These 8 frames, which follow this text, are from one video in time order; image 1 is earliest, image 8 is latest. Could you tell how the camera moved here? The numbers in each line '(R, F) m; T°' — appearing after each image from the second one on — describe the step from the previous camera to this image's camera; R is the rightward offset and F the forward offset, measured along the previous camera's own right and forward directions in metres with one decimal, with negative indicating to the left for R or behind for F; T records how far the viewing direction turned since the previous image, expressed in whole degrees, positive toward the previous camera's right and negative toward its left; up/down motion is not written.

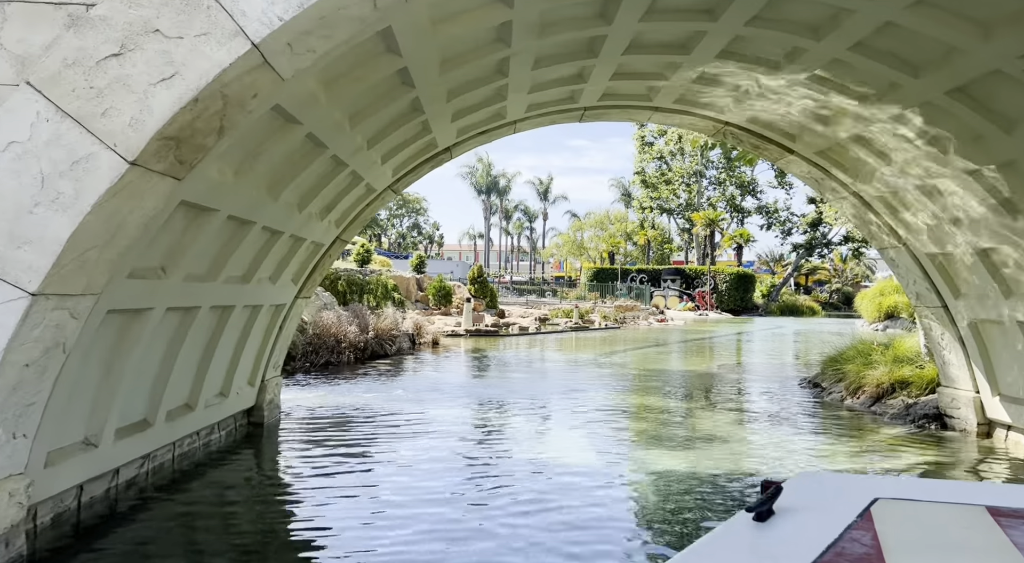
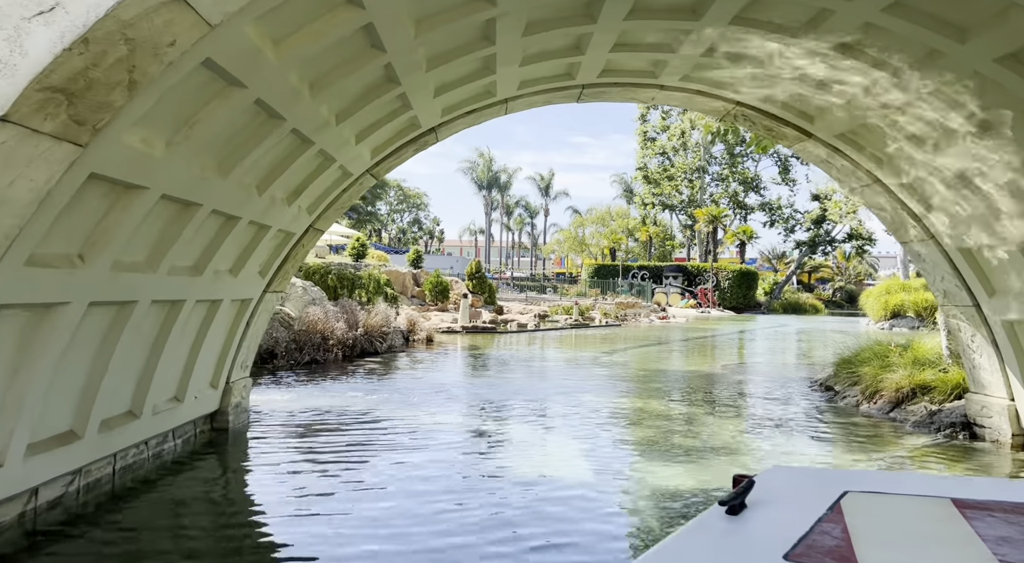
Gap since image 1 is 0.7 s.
(+0.1, +0.7) m; 0°
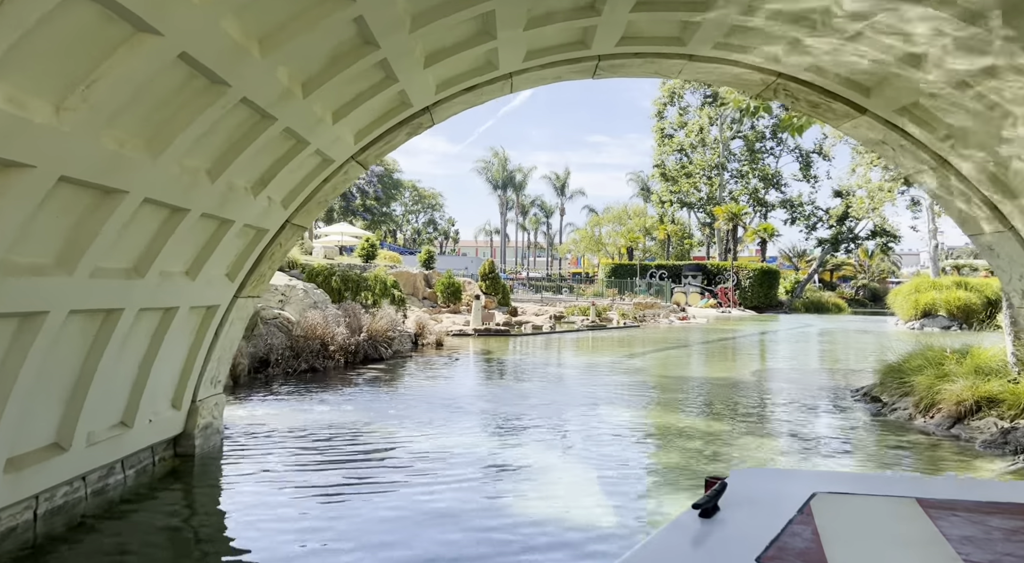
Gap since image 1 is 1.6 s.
(+0.1, +1.0) m; -1°
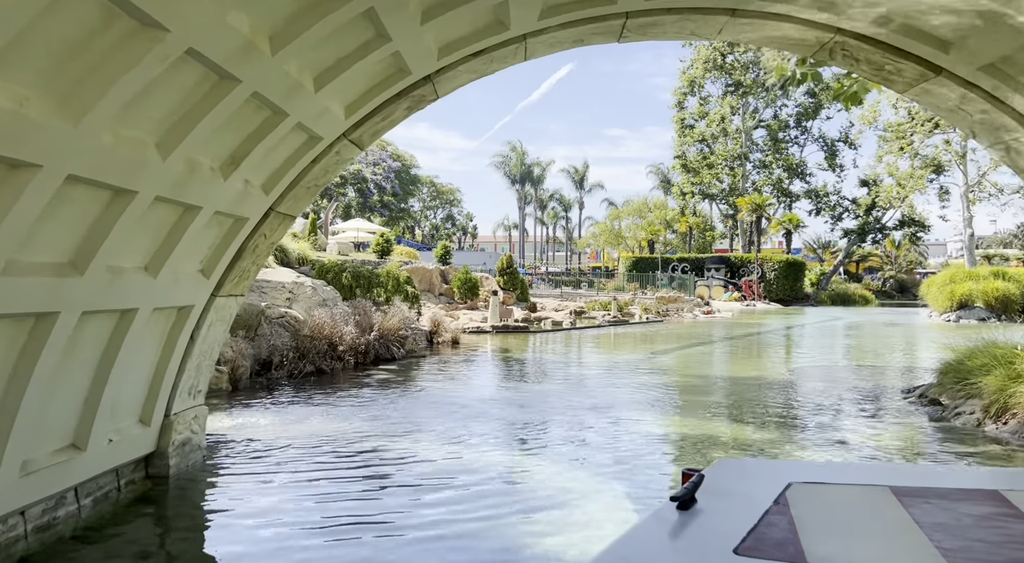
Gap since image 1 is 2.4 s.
(0.0, +0.9) m; -1°
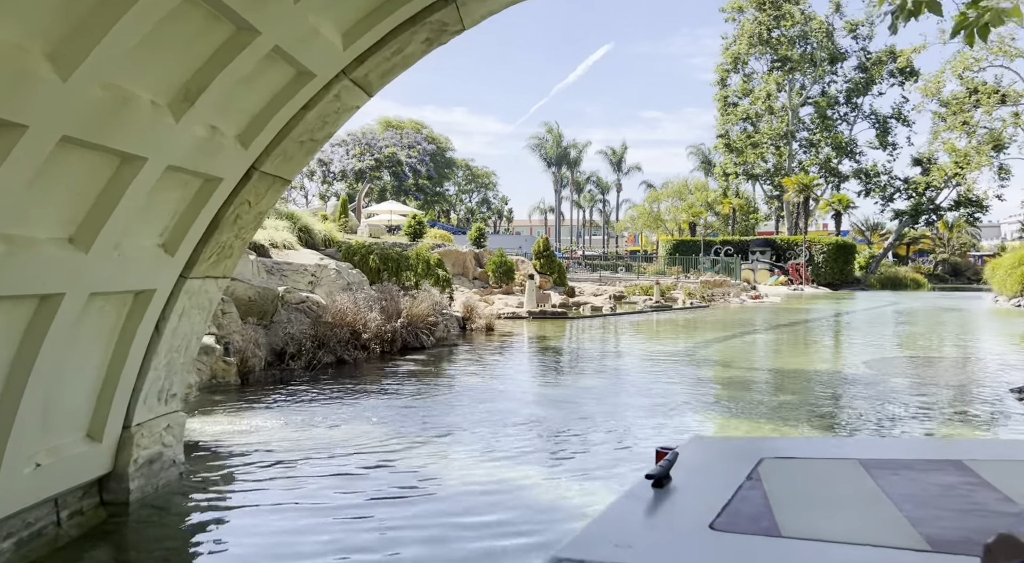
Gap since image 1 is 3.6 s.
(-0.1, +1.3) m; -3°
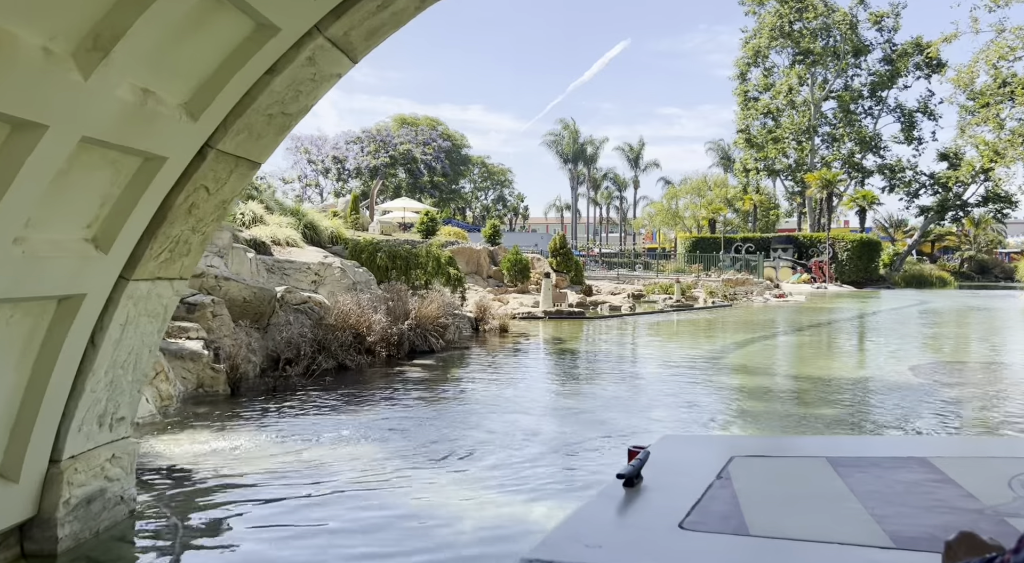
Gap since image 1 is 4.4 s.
(0.0, +0.9) m; -1°
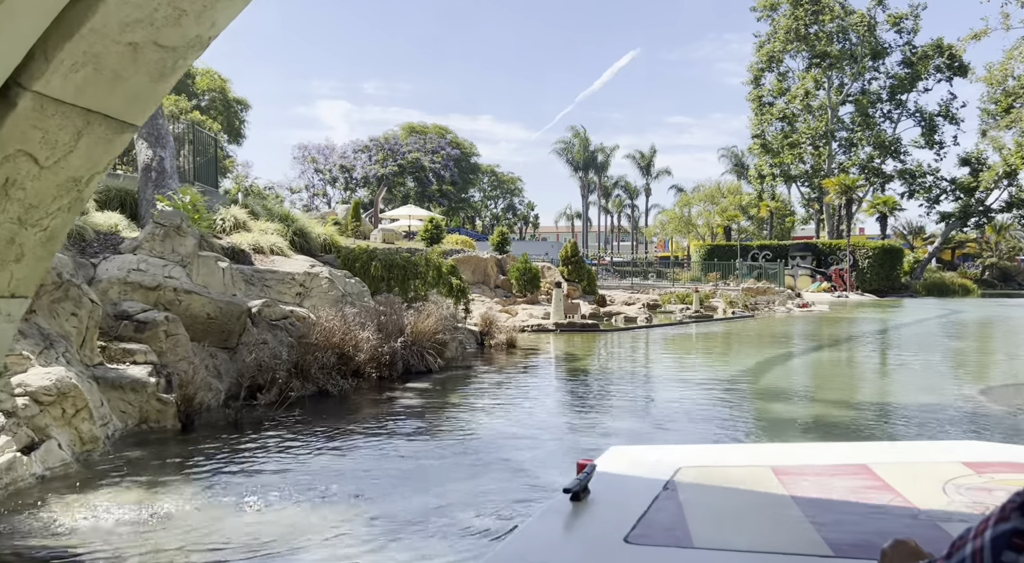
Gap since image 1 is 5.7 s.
(0.0, +1.5) m; -1°
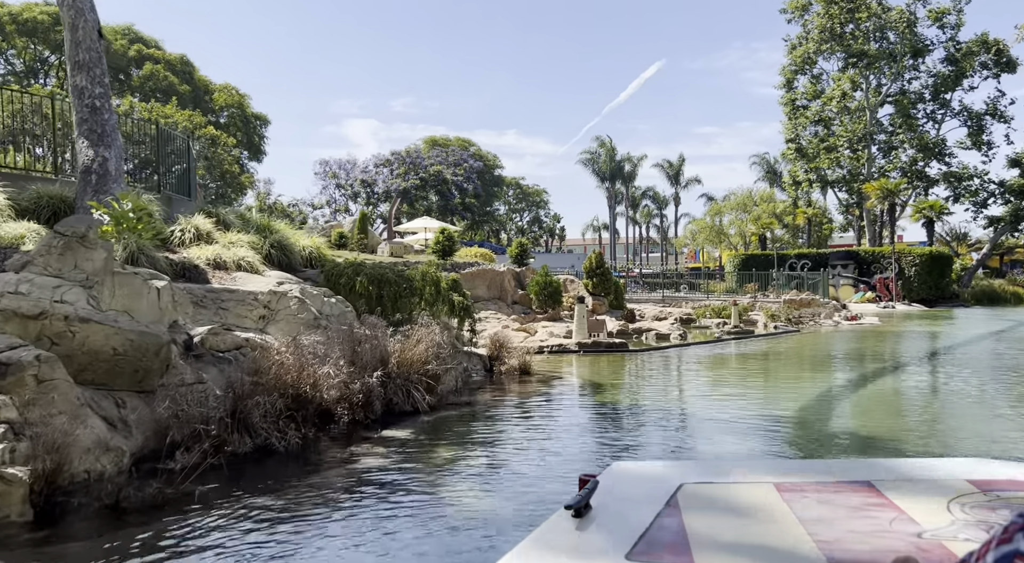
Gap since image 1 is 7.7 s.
(+0.3, +2.3) m; -2°
